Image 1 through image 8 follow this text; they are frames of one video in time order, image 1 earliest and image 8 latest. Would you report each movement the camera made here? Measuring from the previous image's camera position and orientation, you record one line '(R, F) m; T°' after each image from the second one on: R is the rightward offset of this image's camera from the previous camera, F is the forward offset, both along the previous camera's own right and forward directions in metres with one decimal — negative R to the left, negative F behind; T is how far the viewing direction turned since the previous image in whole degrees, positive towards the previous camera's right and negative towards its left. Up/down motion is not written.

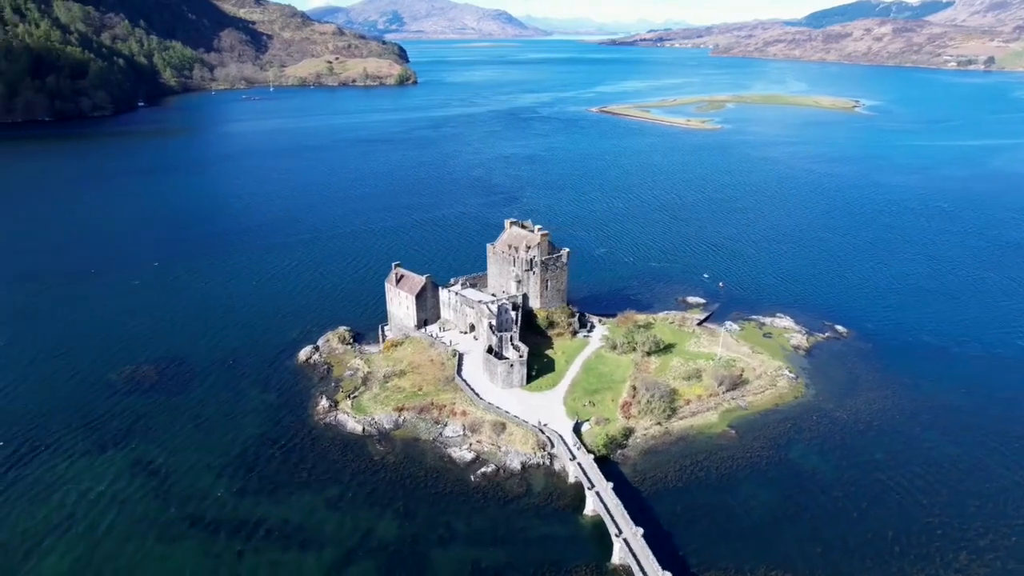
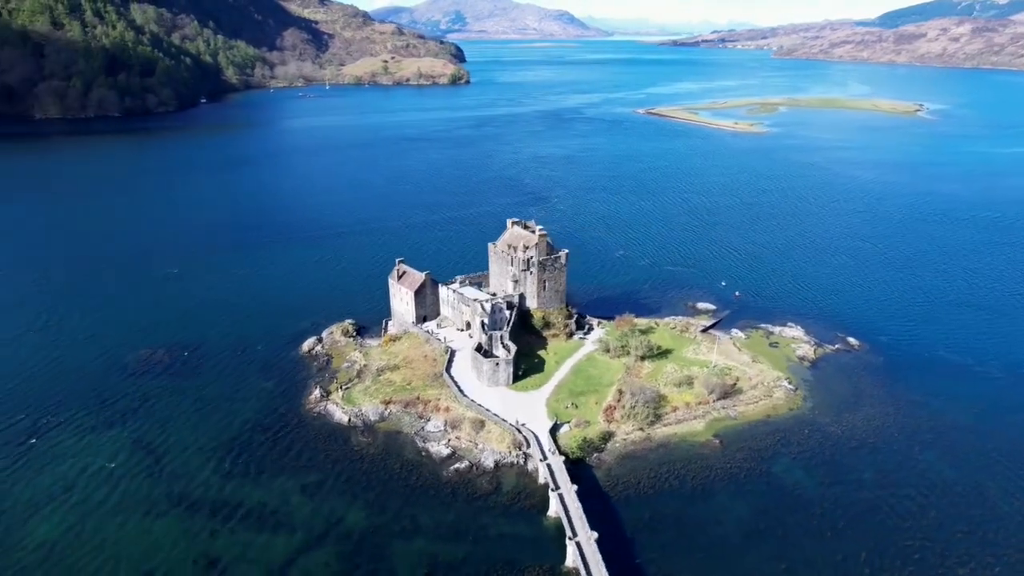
(+5.4, -0.2) m; -5°
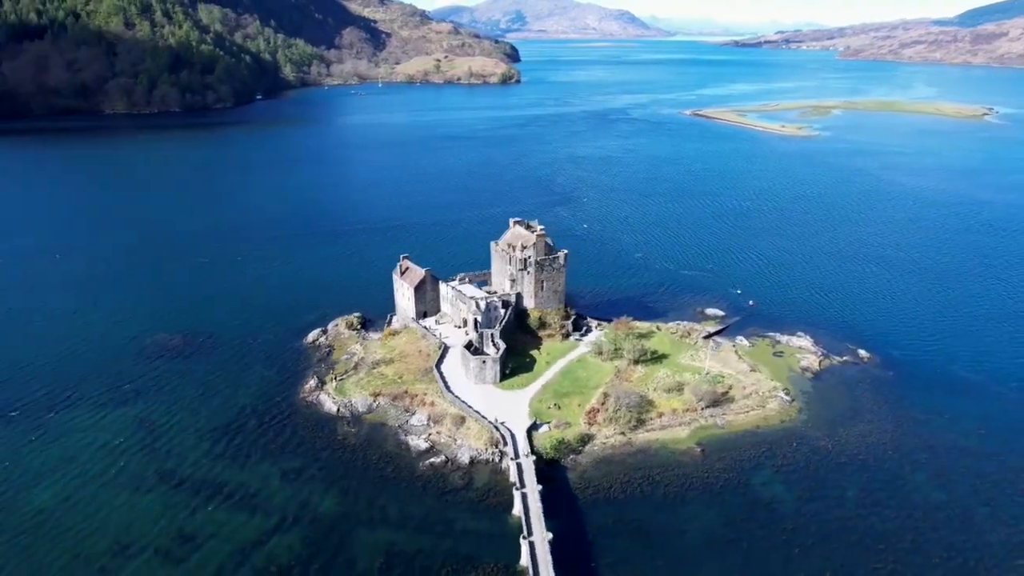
(+5.3, -0.2) m; -5°
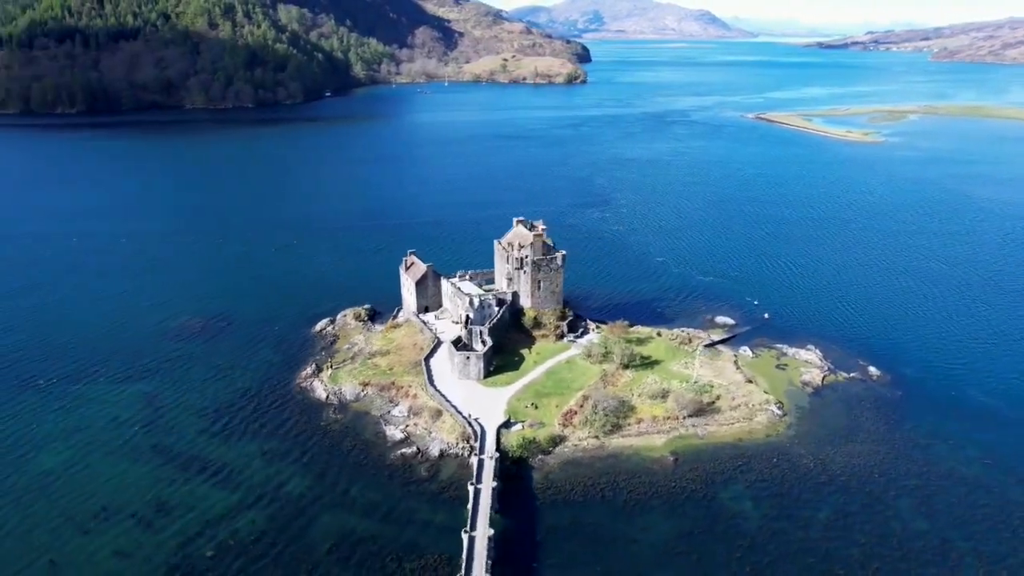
(+6.9, -0.1) m; -7°
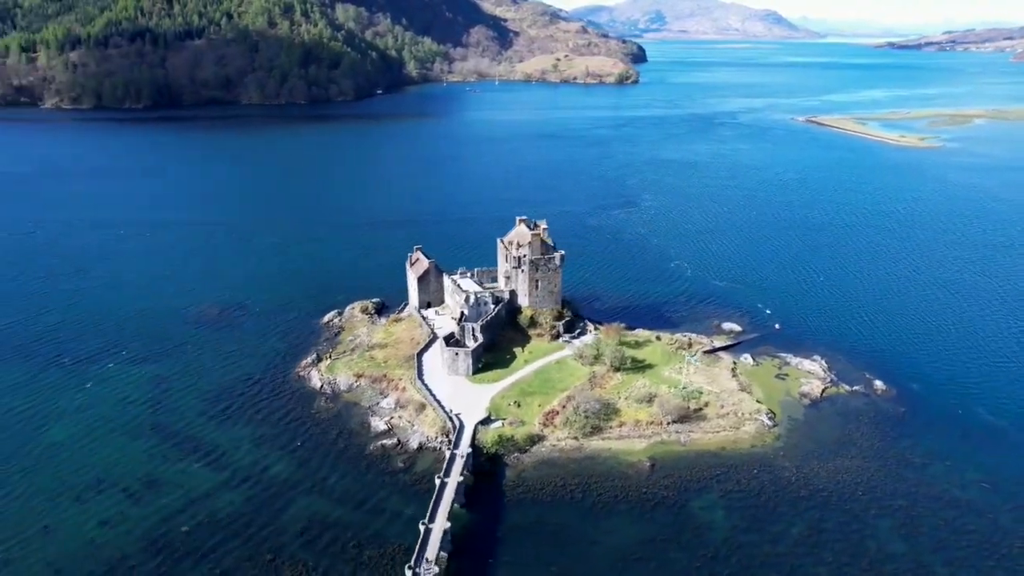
(+5.4, 0.0) m; -5°
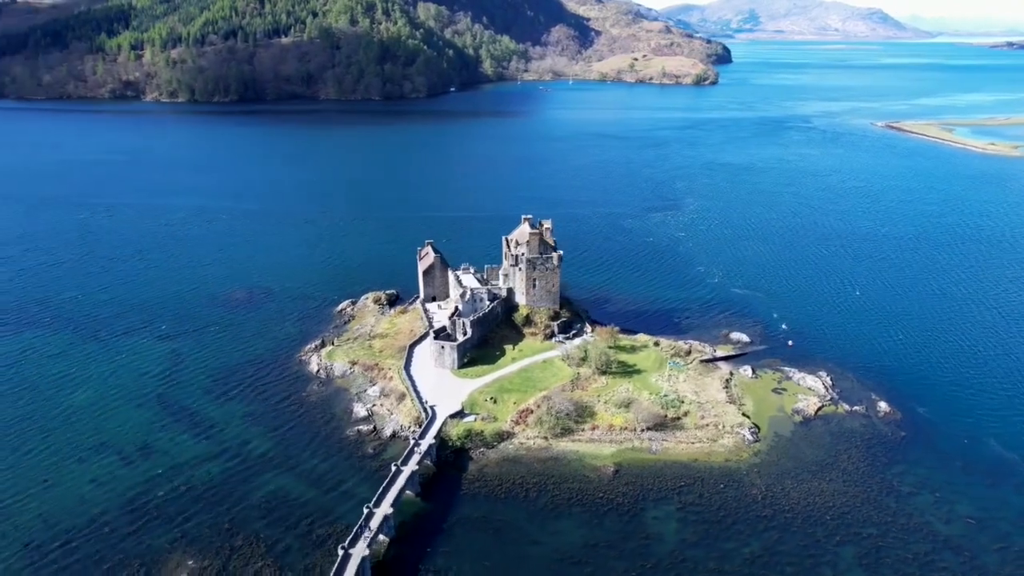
(+7.8, +0.3) m; -8°
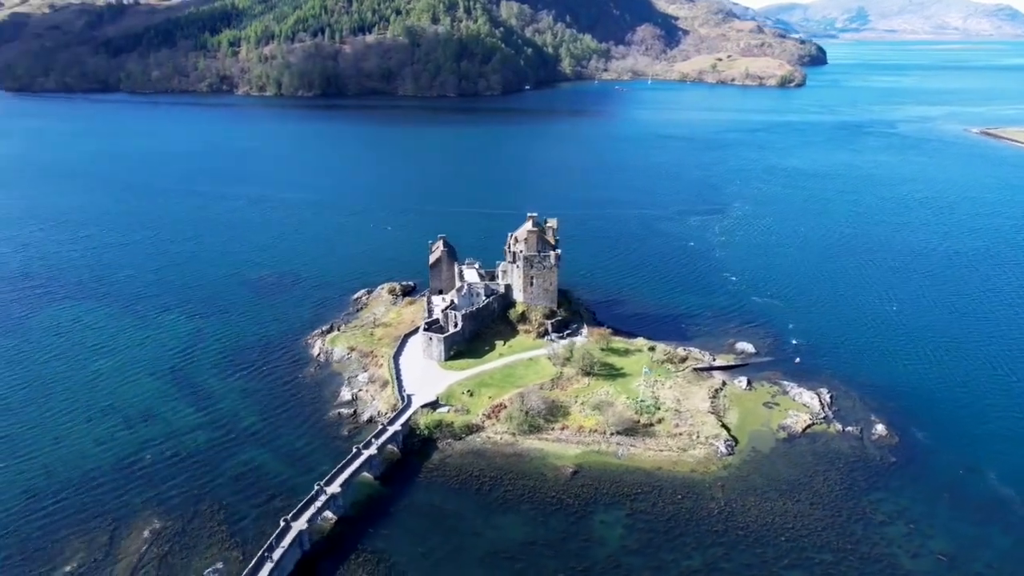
(+8.2, +0.4) m; -8°
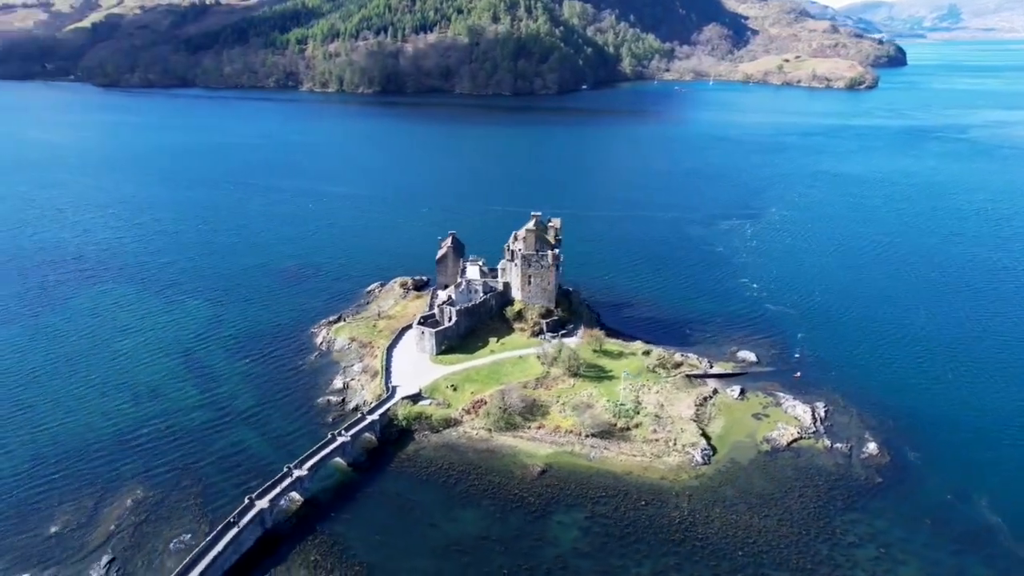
(+6.2, +0.3) m; -6°
